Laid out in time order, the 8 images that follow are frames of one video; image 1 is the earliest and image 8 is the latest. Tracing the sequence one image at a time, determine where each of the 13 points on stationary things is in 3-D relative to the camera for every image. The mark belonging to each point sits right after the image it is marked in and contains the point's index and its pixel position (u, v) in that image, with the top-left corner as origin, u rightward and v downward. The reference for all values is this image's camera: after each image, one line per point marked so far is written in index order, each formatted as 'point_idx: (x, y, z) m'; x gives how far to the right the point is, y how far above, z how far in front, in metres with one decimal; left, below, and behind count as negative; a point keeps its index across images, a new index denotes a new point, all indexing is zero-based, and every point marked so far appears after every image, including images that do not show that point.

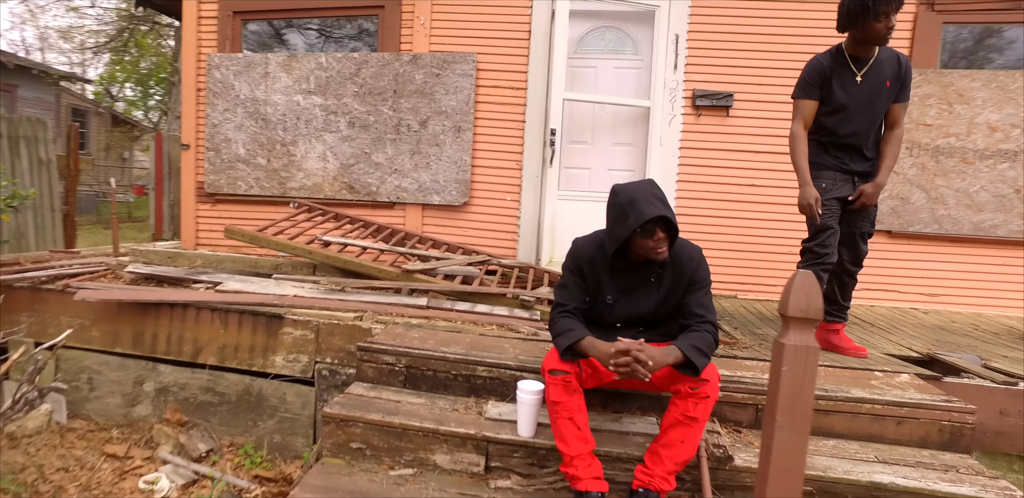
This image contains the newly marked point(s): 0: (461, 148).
0: (-0.4, +0.8, +4.9) m
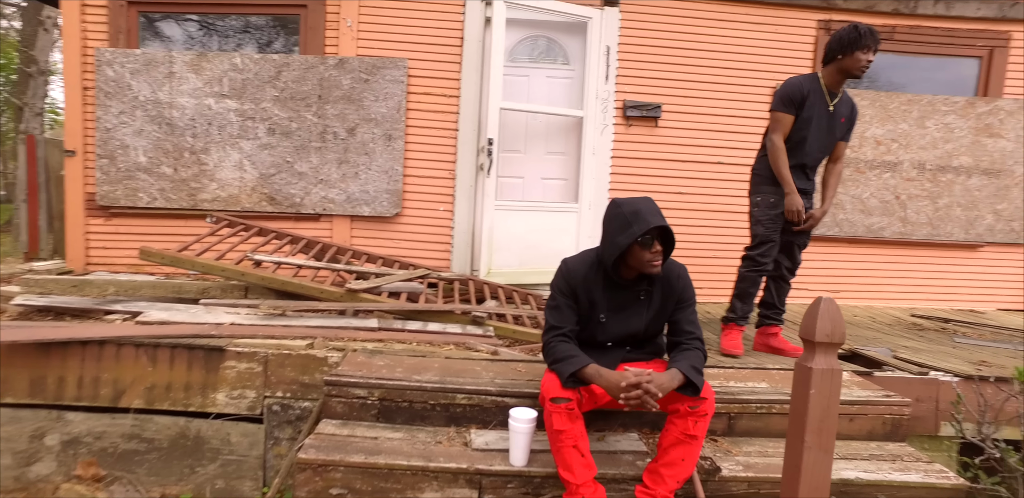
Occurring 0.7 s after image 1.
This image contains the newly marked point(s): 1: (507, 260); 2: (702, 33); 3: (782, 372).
0: (-0.9, +0.7, +4.7) m
1: (-0.1, -0.1, +4.8) m
2: (+1.5, +1.8, +5.0) m
3: (+1.3, -0.6, +2.9) m
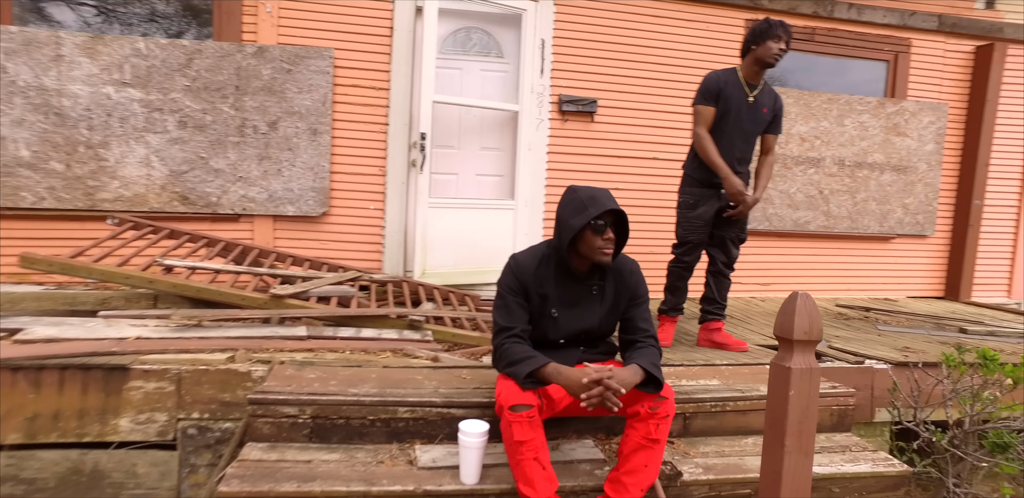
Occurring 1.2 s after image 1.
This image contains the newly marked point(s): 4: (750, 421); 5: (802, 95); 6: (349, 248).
0: (-1.4, +0.7, +4.4) m
1: (-0.5, -0.1, +4.6) m
2: (+1.0, +1.8, +5.0) m
3: (+1.1, -0.6, +2.9) m
4: (+1.0, -0.7, +2.5) m
5: (+2.5, +1.3, +5.1) m
6: (-1.2, 0.0, +4.6) m
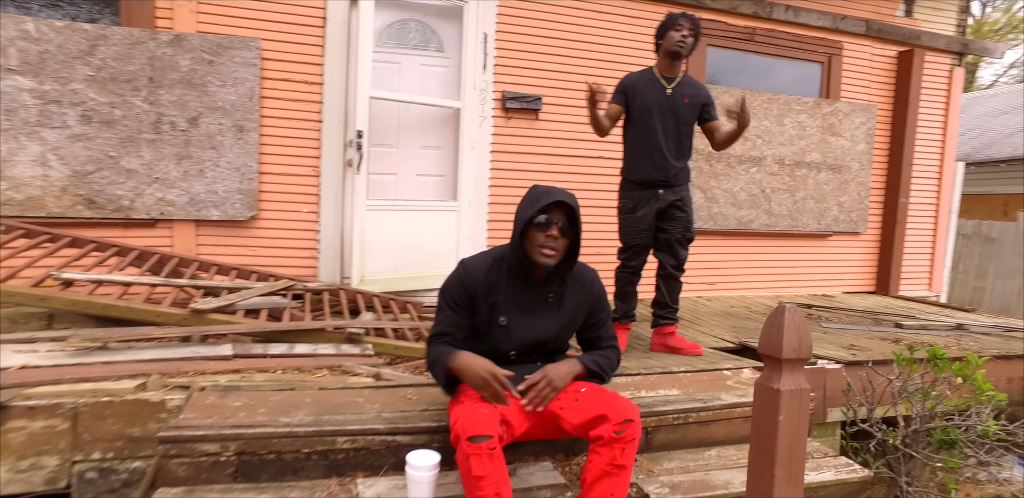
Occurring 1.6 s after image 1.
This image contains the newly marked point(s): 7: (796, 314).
0: (-1.8, +0.6, +4.0) m
1: (-0.9, -0.1, +4.4) m
2: (+0.5, +1.8, +4.8) m
3: (+0.8, -0.6, +2.8) m
4: (+0.8, -0.7, +2.4) m
5: (+2.0, +1.3, +5.2) m
6: (-1.6, 0.0, +4.3) m
7: (+0.6, -0.1, +1.3) m
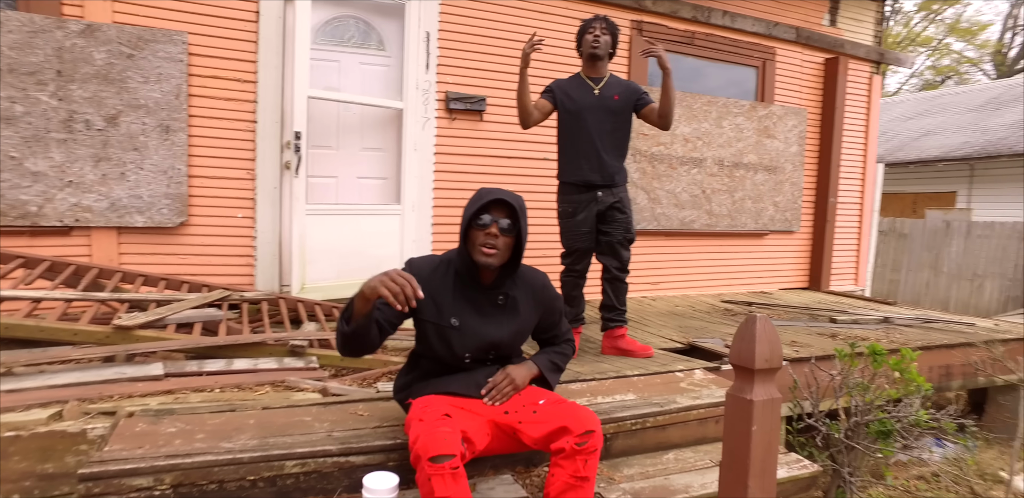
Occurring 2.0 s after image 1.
0: (-2.1, +0.6, +3.8) m
1: (-1.3, -0.2, +4.2) m
2: (+0.1, +1.8, +4.8) m
3: (+0.6, -0.6, +2.8) m
4: (+0.6, -0.7, +2.4) m
5: (+1.5, +1.3, +5.3) m
6: (-2.0, -0.1, +4.0) m
7: (+0.5, -0.2, +1.3) m
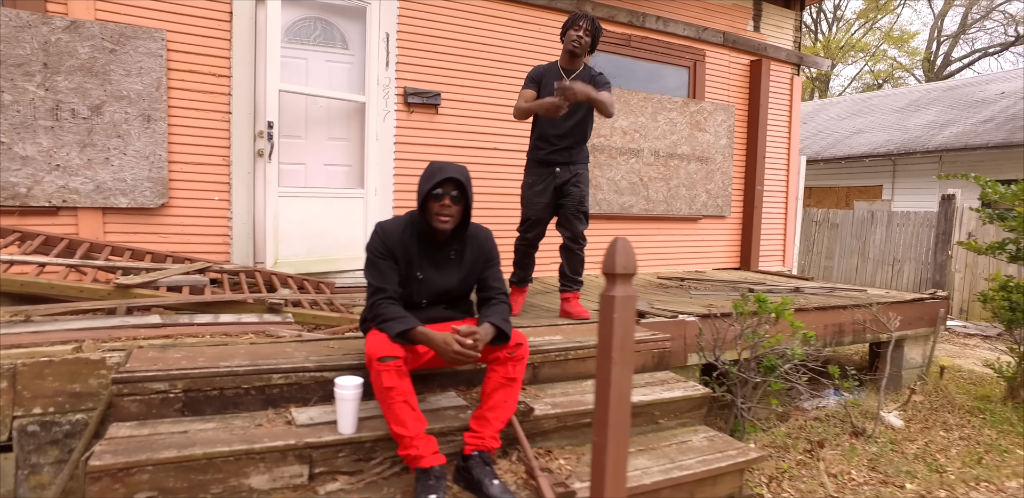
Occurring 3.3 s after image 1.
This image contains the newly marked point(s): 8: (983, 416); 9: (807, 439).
0: (-2.5, +0.7, +4.2) m
1: (-1.7, 0.0, +4.6) m
2: (-0.3, +1.9, +5.3) m
3: (+0.3, -0.4, +3.4) m
4: (+0.4, -0.6, +2.9) m
5: (+1.1, +1.5, +5.9) m
6: (-2.3, +0.1, +4.4) m
7: (+0.3, 0.0, +1.8) m
8: (+3.5, -1.2, +4.5) m
9: (+1.9, -1.3, +4.0) m
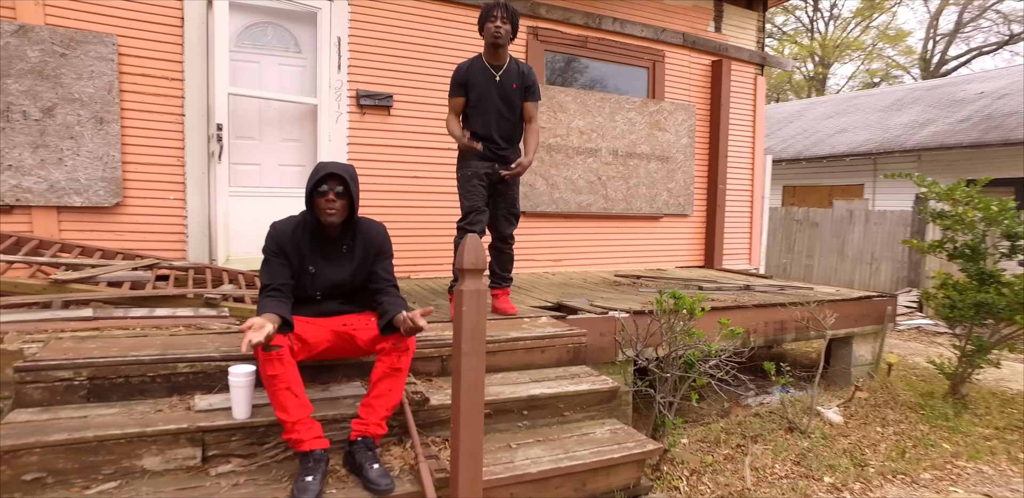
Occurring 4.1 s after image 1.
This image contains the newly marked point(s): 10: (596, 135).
0: (-2.9, +0.8, +4.3) m
1: (-2.1, 0.0, +4.7) m
2: (-0.7, +1.9, +5.4) m
3: (-0.1, -0.4, +3.5) m
4: (-0.1, -0.6, +3.0) m
5: (+0.7, +1.5, +6.0) m
6: (-2.7, +0.1, +4.6) m
7: (-0.1, 0.0, +1.9) m
8: (+3.1, -1.2, +4.5) m
9: (+1.5, -1.2, +4.0) m
10: (+0.9, +1.1, +6.1) m
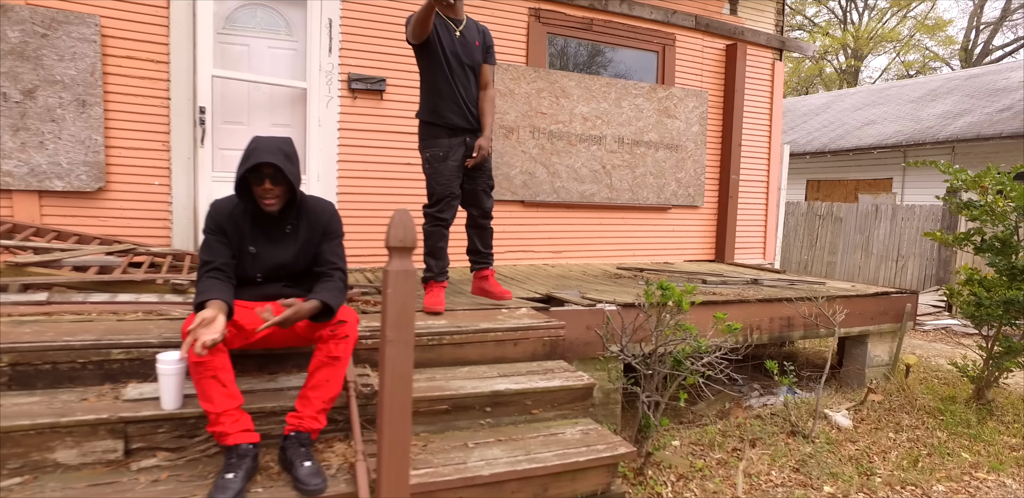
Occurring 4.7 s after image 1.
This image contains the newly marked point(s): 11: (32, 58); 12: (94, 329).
0: (-2.9, +0.9, +4.2) m
1: (-2.1, +0.1, +4.6) m
2: (-0.7, +2.0, +5.2) m
3: (-0.2, -0.3, +3.3) m
4: (-0.2, -0.5, +2.8) m
5: (+0.7, +1.6, +5.7) m
6: (-2.8, +0.2, +4.5) m
7: (-0.3, +0.1, +1.7) m
8: (+3.0, -1.2, +4.2) m
9: (+1.4, -1.2, +3.8) m
10: (+0.9, +1.2, +5.8) m
11: (-3.2, +1.3, +4.0) m
12: (-1.7, -0.3, +2.5) m
